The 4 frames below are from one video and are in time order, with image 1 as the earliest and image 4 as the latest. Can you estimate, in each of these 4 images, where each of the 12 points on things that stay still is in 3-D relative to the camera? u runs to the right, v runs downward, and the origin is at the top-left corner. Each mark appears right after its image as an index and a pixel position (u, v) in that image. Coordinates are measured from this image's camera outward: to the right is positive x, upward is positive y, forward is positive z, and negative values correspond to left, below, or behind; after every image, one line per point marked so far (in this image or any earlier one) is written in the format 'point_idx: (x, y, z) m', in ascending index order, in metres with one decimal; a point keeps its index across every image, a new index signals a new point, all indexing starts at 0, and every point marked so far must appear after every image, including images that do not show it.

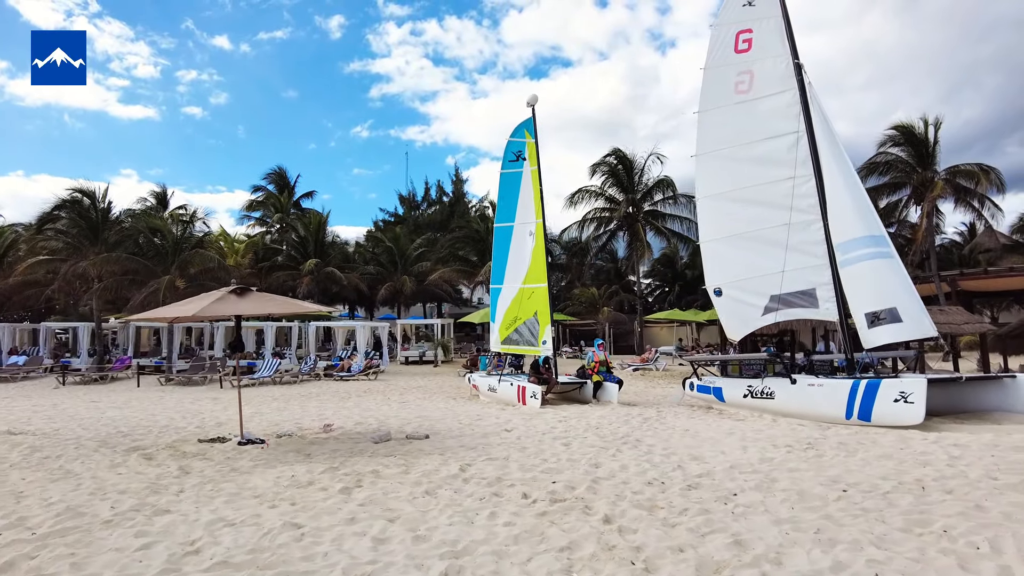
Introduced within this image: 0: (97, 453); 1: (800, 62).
0: (-3.9, -1.5, +6.2) m
1: (+4.1, +3.2, +9.4) m
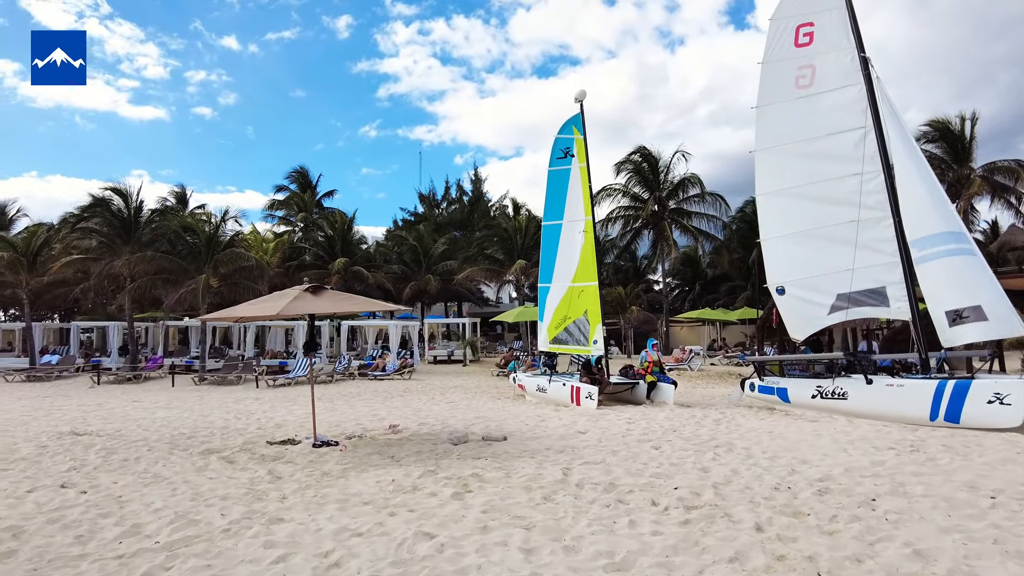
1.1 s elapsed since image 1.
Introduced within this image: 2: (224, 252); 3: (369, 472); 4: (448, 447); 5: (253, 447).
0: (-3.1, -1.5, +6.1) m
1: (+4.9, +3.3, +9.2) m
2: (-7.4, +0.9, +17.2) m
3: (-1.1, -1.4, +5.1) m
4: (-0.6, -1.5, +6.3) m
5: (-2.5, -1.5, +6.4) m
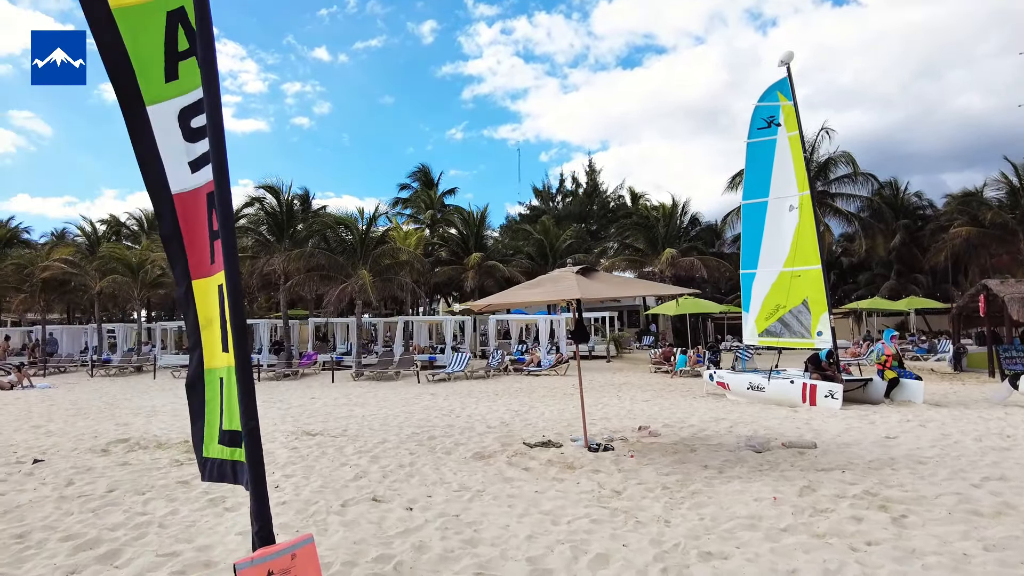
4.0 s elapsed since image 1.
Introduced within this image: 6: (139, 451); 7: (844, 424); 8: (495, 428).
0: (-0.5, -1.4, +5.4) m
1: (+7.7, +3.6, +7.4) m
2: (-3.5, +1.1, +16.9) m
3: (+1.3, -1.3, +4.2) m
4: (+2.0, -1.3, +5.3) m
5: (+0.1, -1.4, +5.6) m
6: (-3.3, -1.4, +5.8) m
7: (+3.5, -1.5, +7.1) m
8: (-0.2, -1.6, +7.3) m
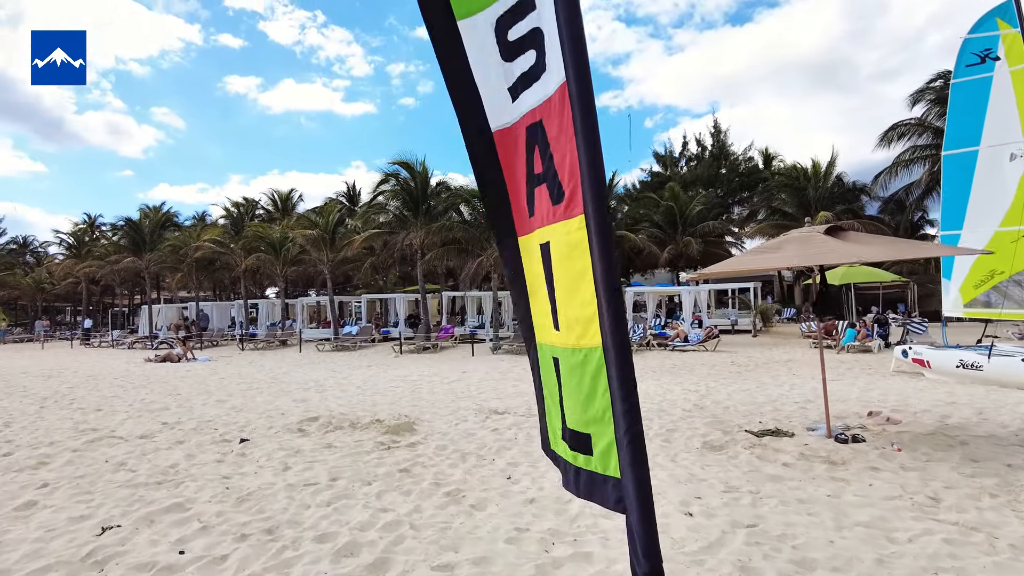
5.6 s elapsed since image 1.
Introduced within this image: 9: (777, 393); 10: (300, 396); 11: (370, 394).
0: (+1.2, -1.2, +4.8) m
1: (+9.5, +4.0, +5.3) m
2: (0.0, +1.7, +16.5) m
3: (+2.8, -1.1, +3.3) m
4: (+3.6, -1.1, +4.3) m
5: (+1.8, -1.1, +4.9) m
6: (-1.5, -1.2, +5.6) m
7: (+5.5, -1.1, +5.8) m
8: (+1.8, -1.2, +6.7) m
9: (+3.2, -1.3, +8.1) m
10: (-2.7, -1.4, +8.4) m
11: (-1.8, -1.4, +8.4) m
